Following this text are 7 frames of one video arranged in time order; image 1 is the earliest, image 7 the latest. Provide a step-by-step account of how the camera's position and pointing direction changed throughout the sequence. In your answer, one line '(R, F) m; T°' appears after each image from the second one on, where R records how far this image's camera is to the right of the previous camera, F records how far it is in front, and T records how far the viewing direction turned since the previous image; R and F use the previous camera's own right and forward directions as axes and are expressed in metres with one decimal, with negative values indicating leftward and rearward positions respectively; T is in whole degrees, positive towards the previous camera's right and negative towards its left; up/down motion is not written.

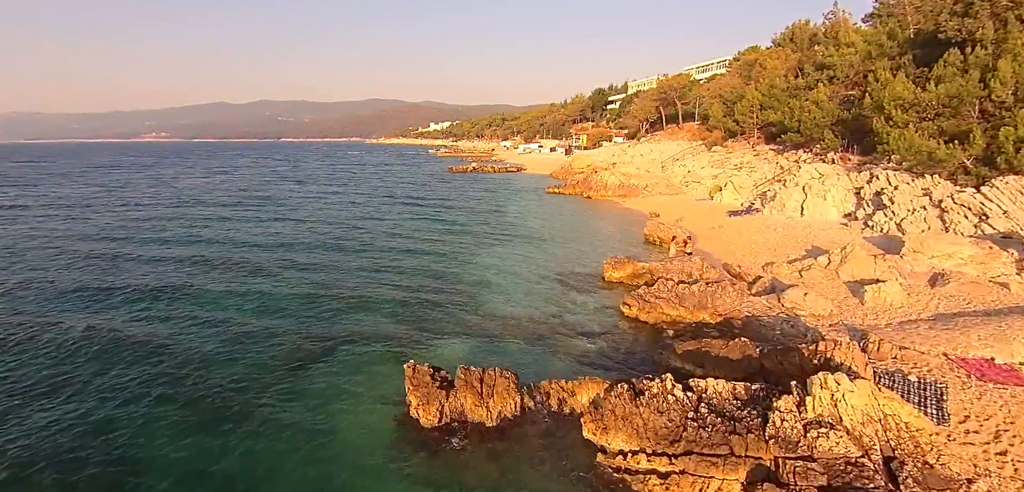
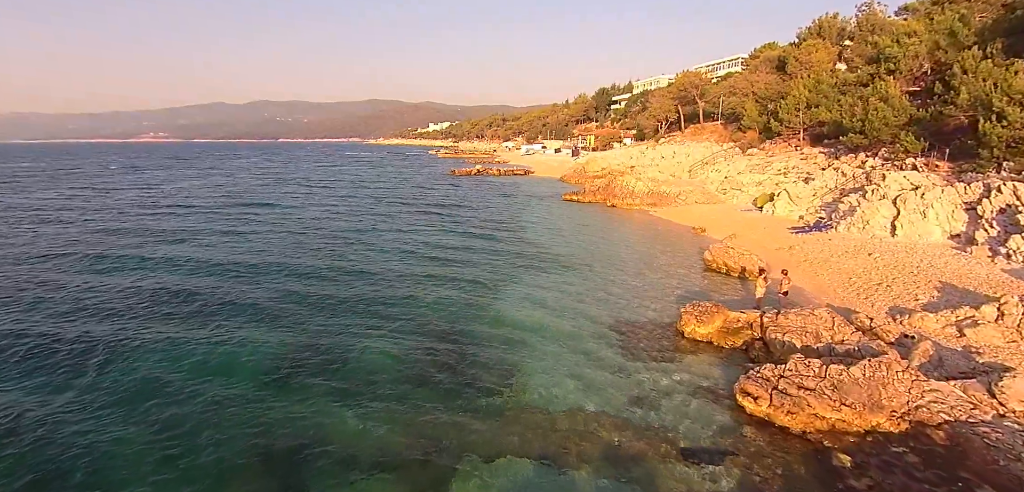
(-1.2, +5.2) m; 0°
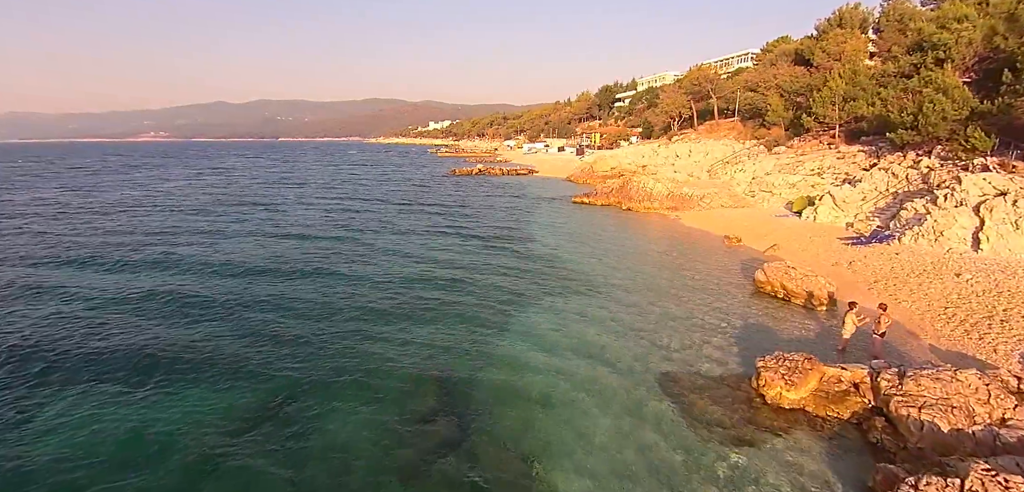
(-0.4, +3.6) m; 0°
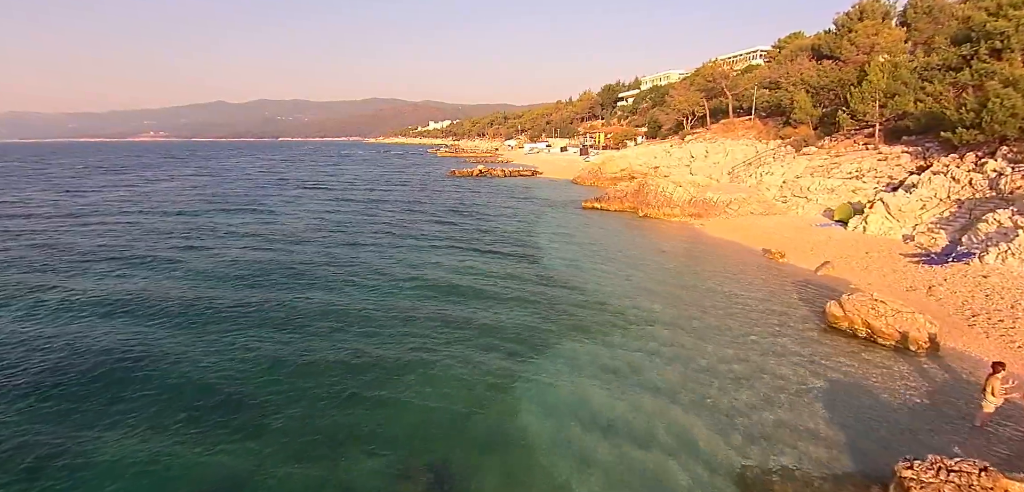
(-0.3, +3.4) m; 0°
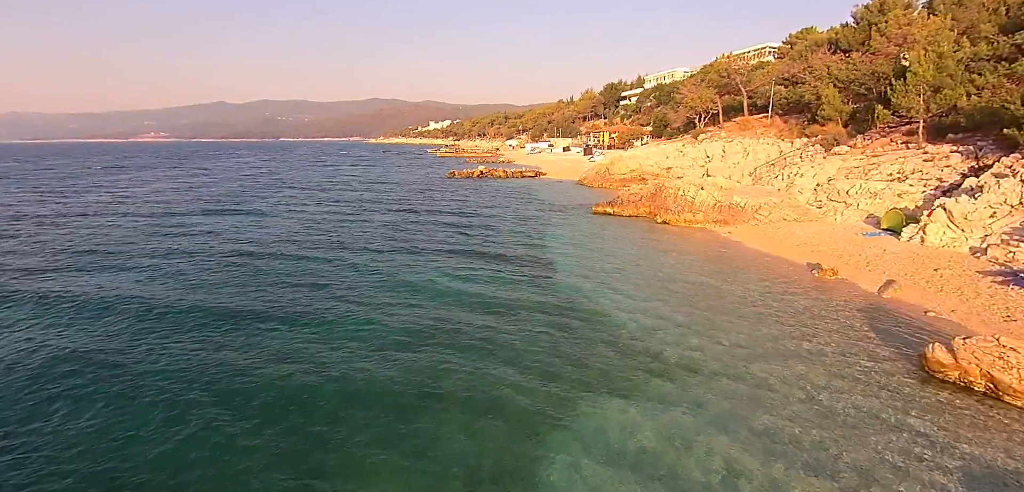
(-0.3, +3.1) m; 0°
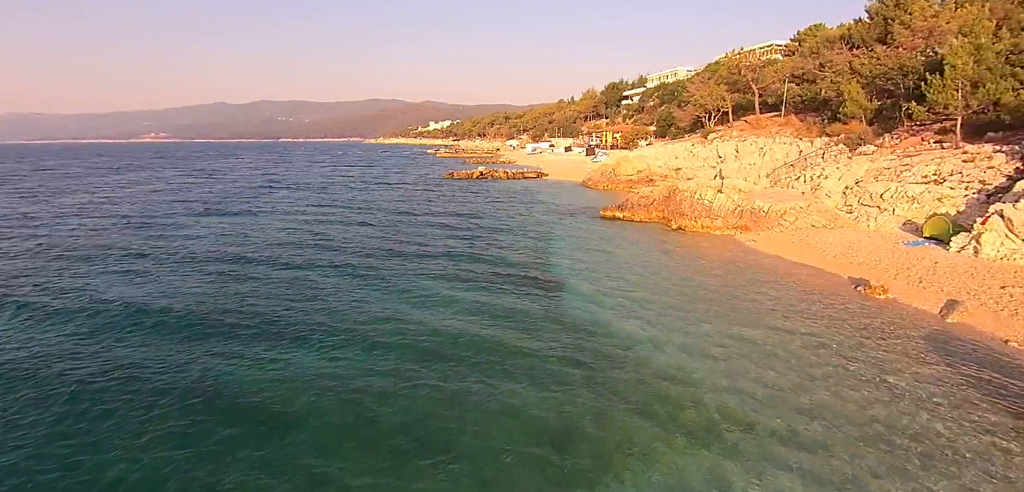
(-0.1, +2.4) m; 0°
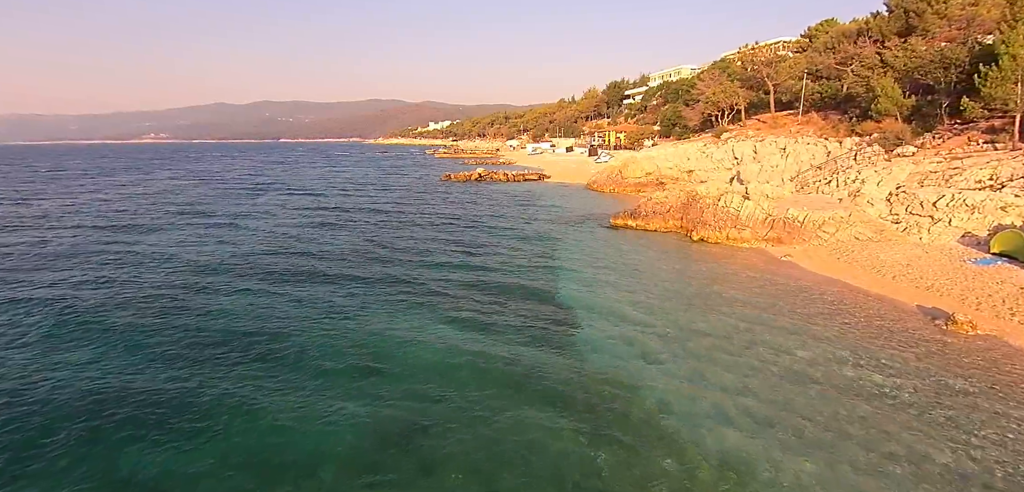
(0.0, +3.1) m; 0°
